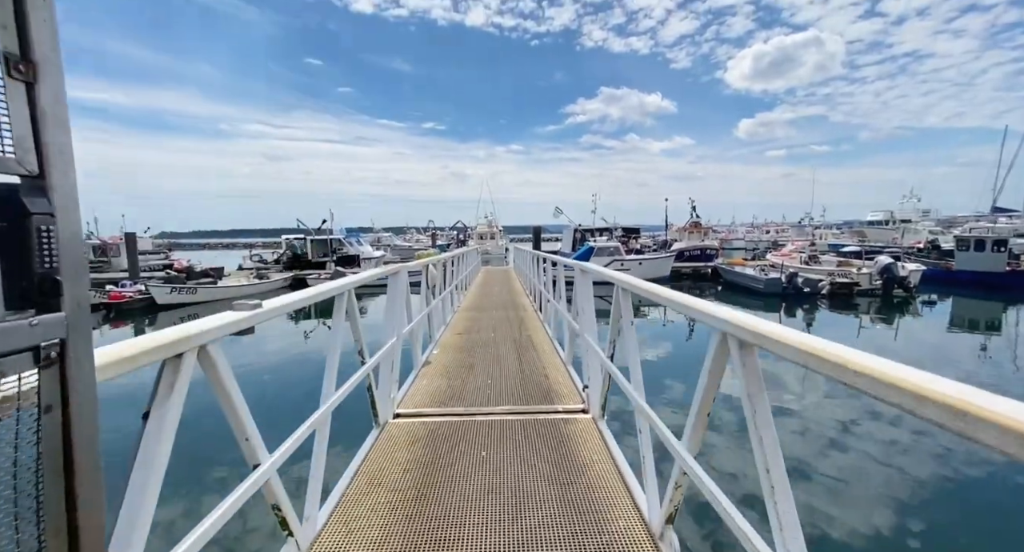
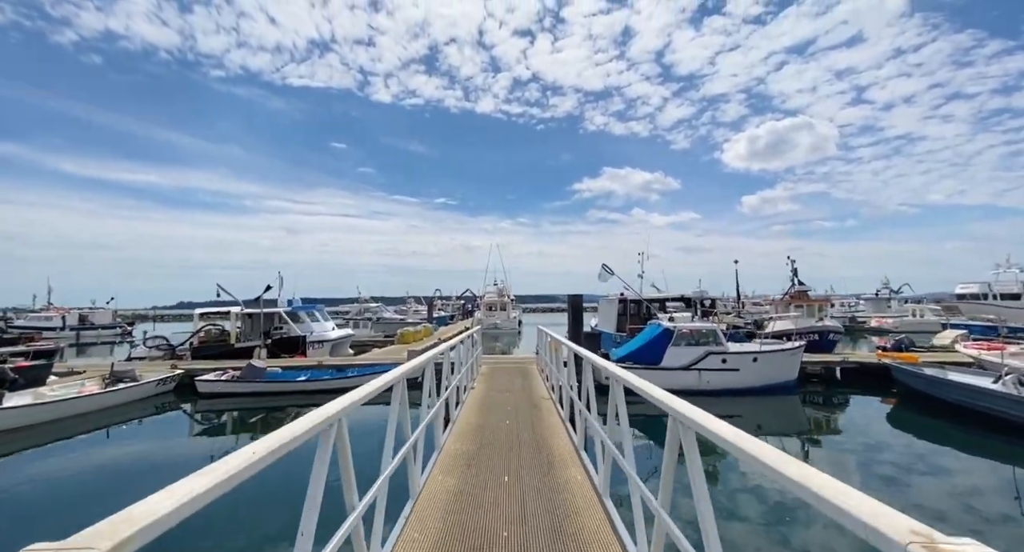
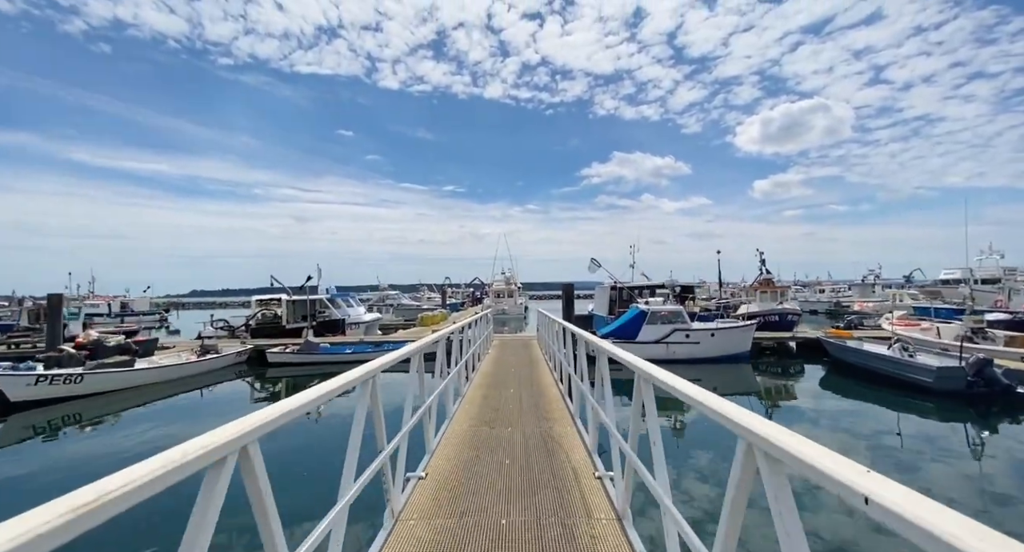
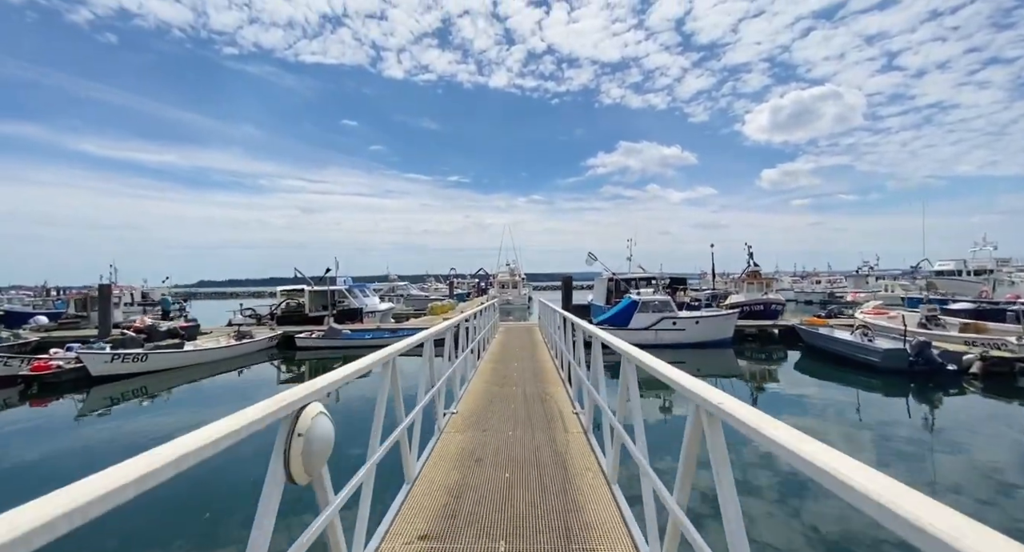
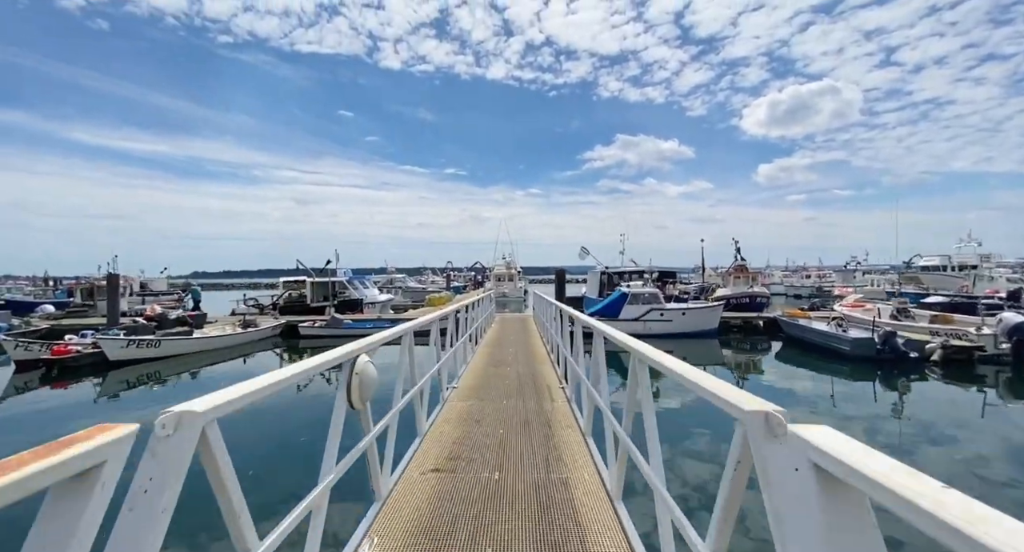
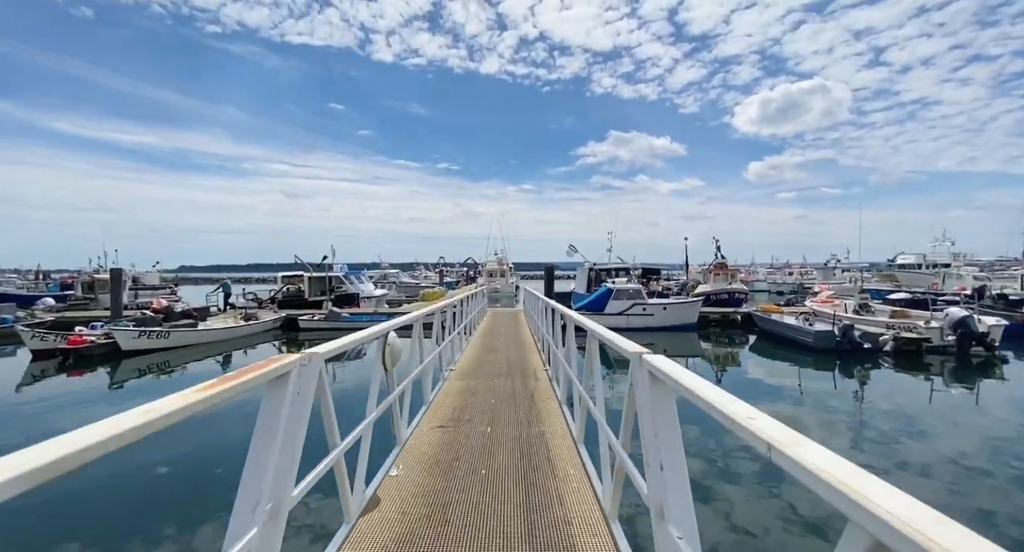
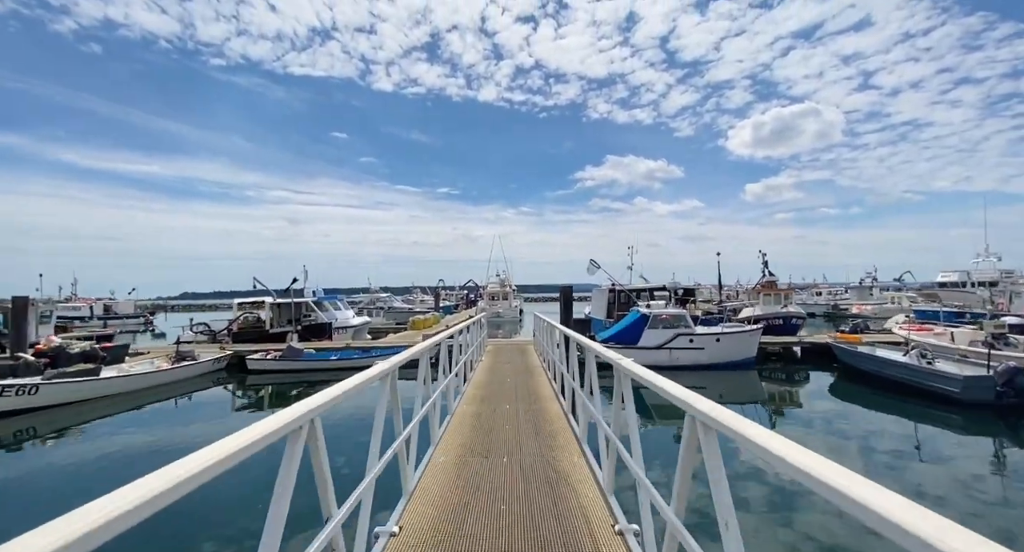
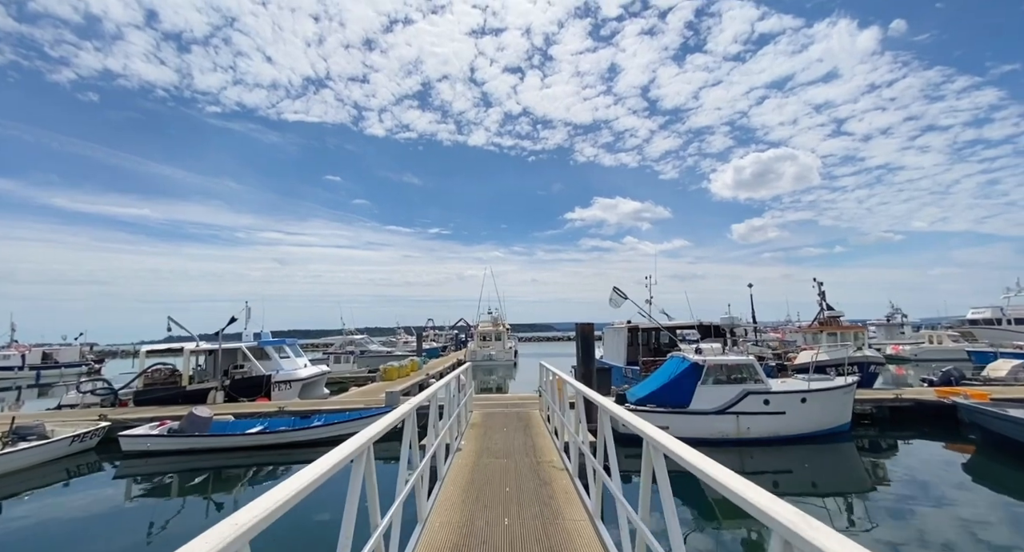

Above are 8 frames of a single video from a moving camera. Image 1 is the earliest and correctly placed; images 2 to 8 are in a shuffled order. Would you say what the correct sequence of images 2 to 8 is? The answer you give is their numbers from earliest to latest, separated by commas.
6, 5, 4, 3, 7, 2, 8
